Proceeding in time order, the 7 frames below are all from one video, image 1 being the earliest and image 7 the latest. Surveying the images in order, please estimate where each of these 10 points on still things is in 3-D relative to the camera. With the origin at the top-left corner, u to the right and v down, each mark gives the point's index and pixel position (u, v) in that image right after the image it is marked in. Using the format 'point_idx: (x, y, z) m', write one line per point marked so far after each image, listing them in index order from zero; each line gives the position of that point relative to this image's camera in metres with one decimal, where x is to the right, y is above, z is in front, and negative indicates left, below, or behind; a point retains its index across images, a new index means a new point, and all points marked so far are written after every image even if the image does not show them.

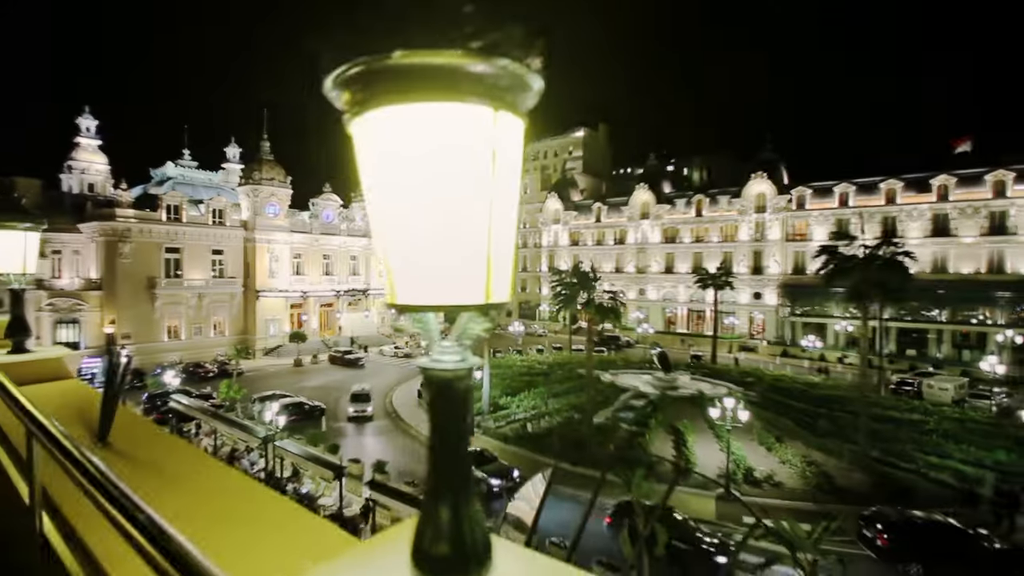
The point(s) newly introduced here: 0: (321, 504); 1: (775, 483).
0: (-5.5, -6.2, +15.7) m
1: (+8.4, -6.3, +17.7) m
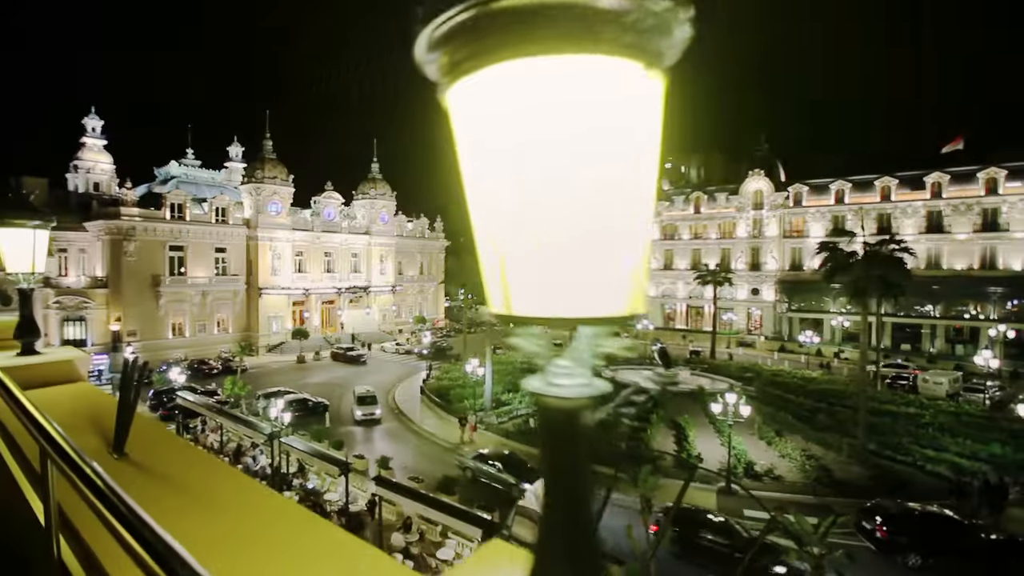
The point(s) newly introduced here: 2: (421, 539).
0: (-5.3, -6.2, +16.0) m
1: (+8.6, -6.2, +18.1) m
2: (-2.4, -6.5, +14.4) m
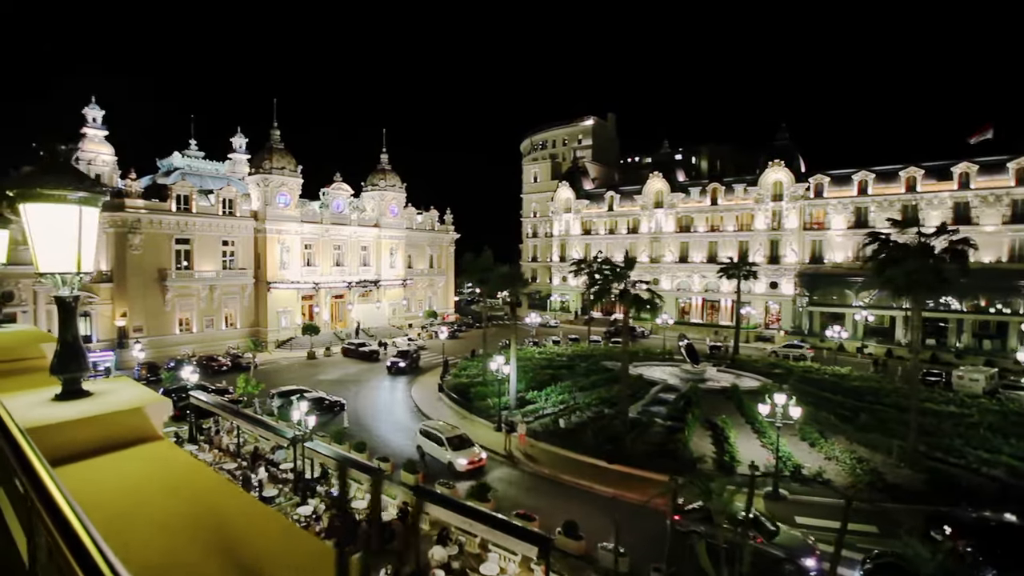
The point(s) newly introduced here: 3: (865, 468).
0: (-4.2, -6.0, +15.1) m
1: (+9.7, -6.0, +17.1) m
2: (-1.2, -6.4, +13.4) m
3: (+11.4, -5.8, +17.8) m
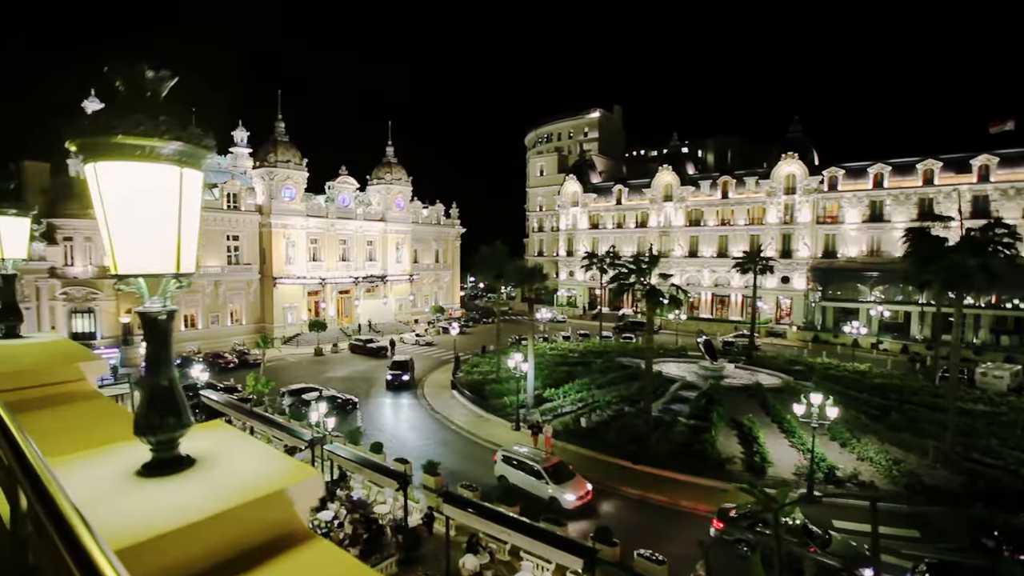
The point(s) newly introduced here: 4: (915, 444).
0: (-3.5, -5.9, +14.5) m
1: (+10.5, -5.8, +16.5) m
2: (-0.5, -6.3, +12.8) m
3: (+12.1, -5.7, +17.2) m
4: (+13.9, -5.4, +19.1) m
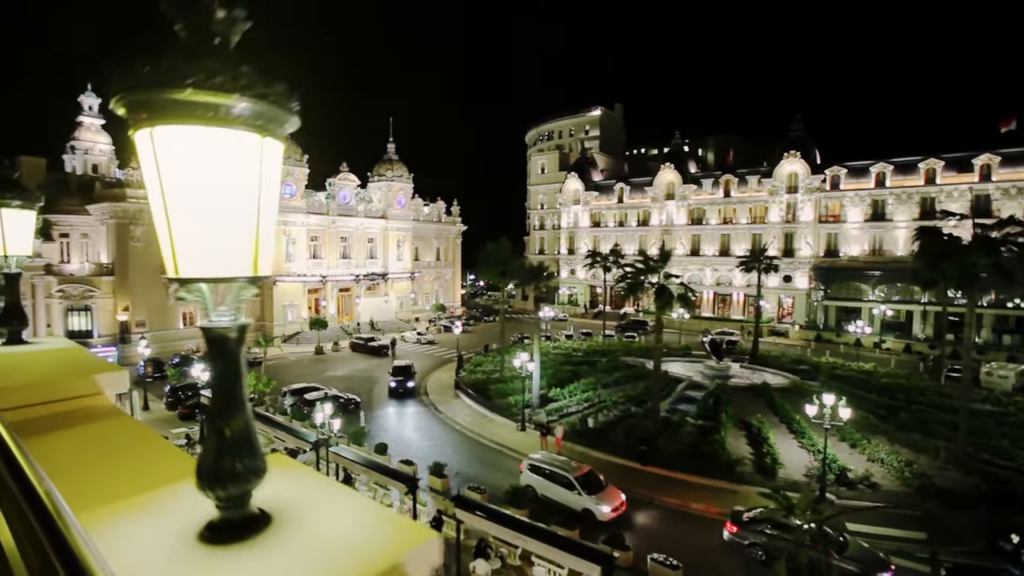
0: (-3.2, -5.9, +14.2) m
1: (+10.7, -5.8, +16.4) m
2: (-0.2, -6.3, +12.6) m
3: (+12.4, -5.7, +17.0) m
4: (+14.1, -5.4, +19.0) m
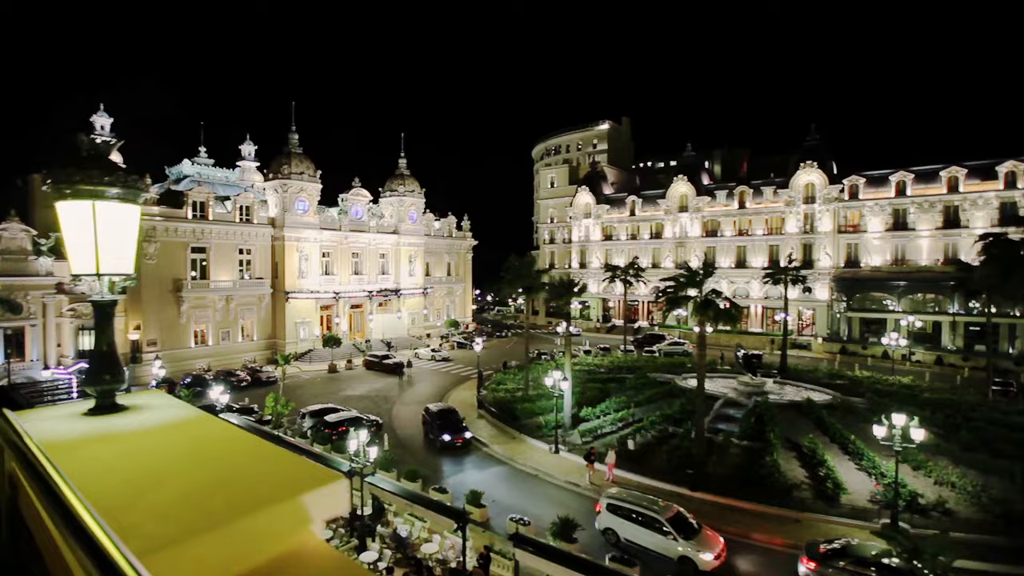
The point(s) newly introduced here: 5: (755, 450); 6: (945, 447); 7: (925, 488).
0: (-1.9, -6.3, +13.1) m
1: (+12.0, -6.2, +15.3) m
2: (+1.1, -6.6, +11.4) m
3: (+13.7, -6.0, +15.9) m
4: (+15.4, -5.7, +17.9) m
5: (+8.4, -5.6, +19.3) m
6: (+15.2, -5.4, +19.4) m
7: (+12.3, -6.0, +16.8) m
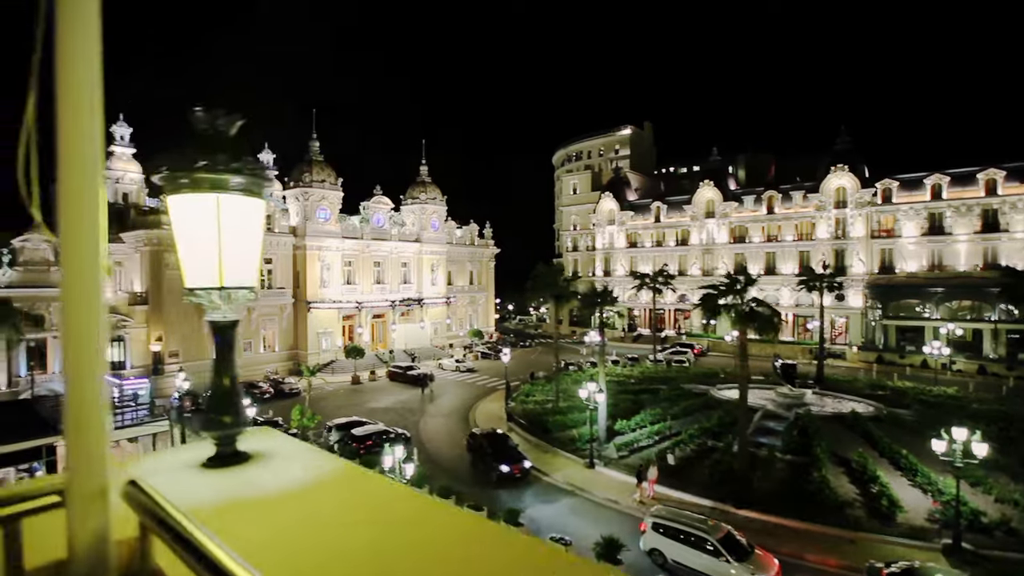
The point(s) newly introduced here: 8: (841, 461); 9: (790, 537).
0: (-0.9, -6.5, +12.4) m
1: (+13.1, -6.3, +14.2) m
2: (+2.1, -6.8, +10.7) m
3: (+14.8, -6.1, +14.8) m
4: (+16.6, -5.9, +16.7) m
5: (+9.6, -5.9, +18.4) m
6: (+16.3, -5.6, +18.3) m
7: (+13.4, -6.2, +15.7) m
8: (+11.1, -5.8, +18.6) m
9: (+7.6, -6.7, +14.8) m
